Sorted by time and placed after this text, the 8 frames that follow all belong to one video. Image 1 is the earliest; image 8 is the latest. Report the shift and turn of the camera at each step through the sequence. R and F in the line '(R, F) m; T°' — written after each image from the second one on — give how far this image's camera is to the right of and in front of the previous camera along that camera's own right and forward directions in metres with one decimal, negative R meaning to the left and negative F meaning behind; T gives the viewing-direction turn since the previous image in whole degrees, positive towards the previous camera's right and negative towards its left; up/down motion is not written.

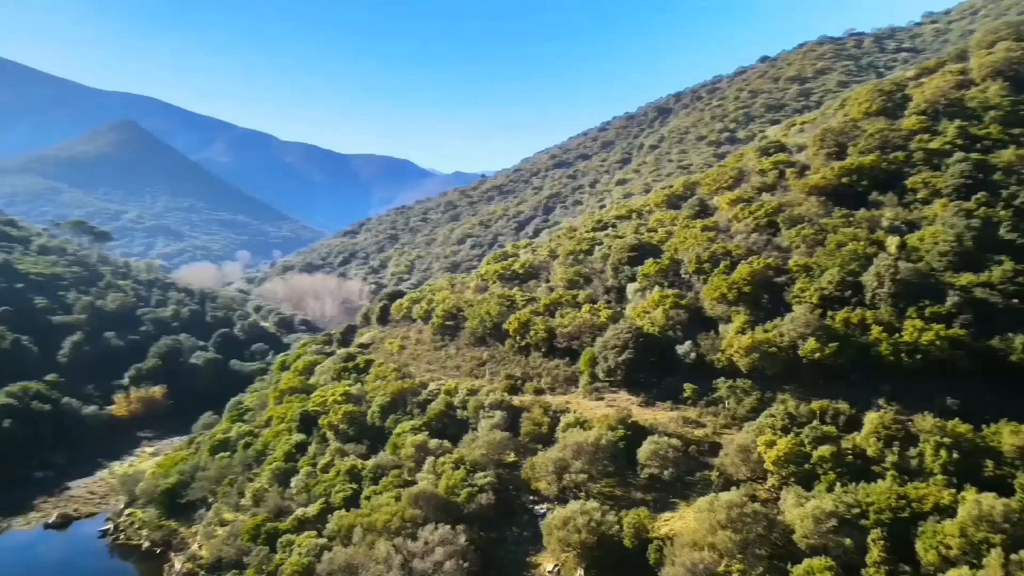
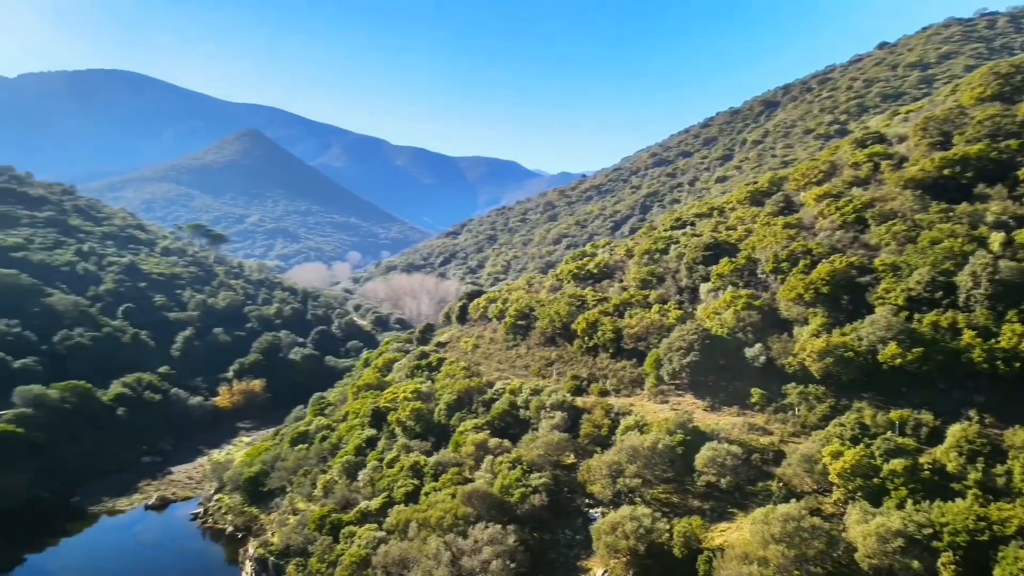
(+1.5, +0.3) m; -8°
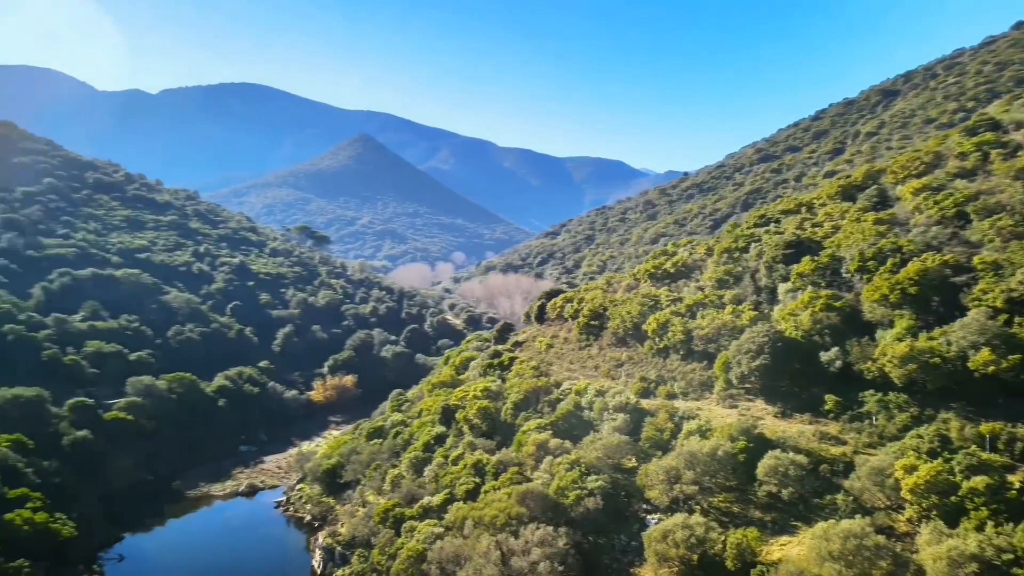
(+1.4, +0.3) m; -8°
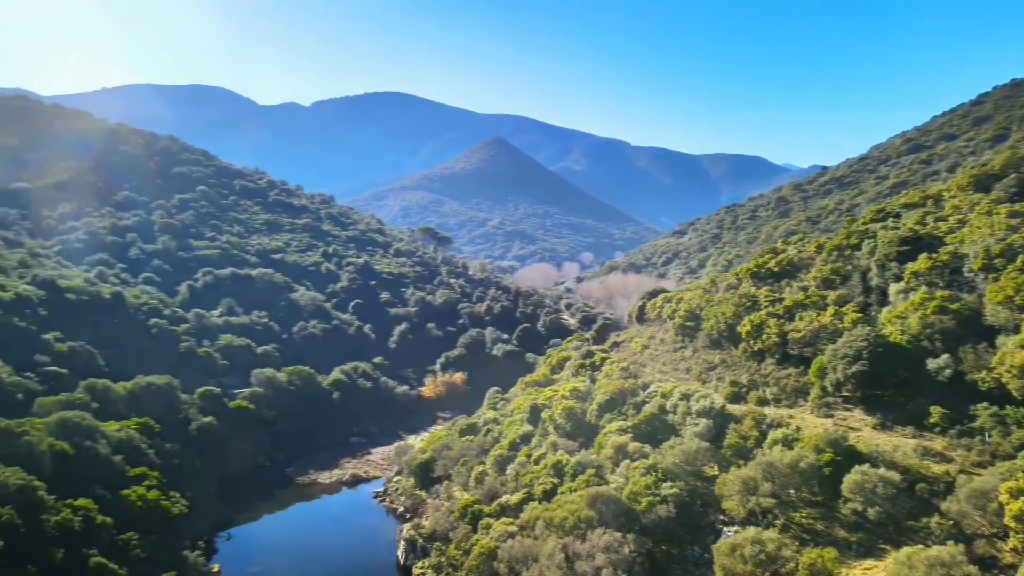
(+1.7, +0.4) m; -10°
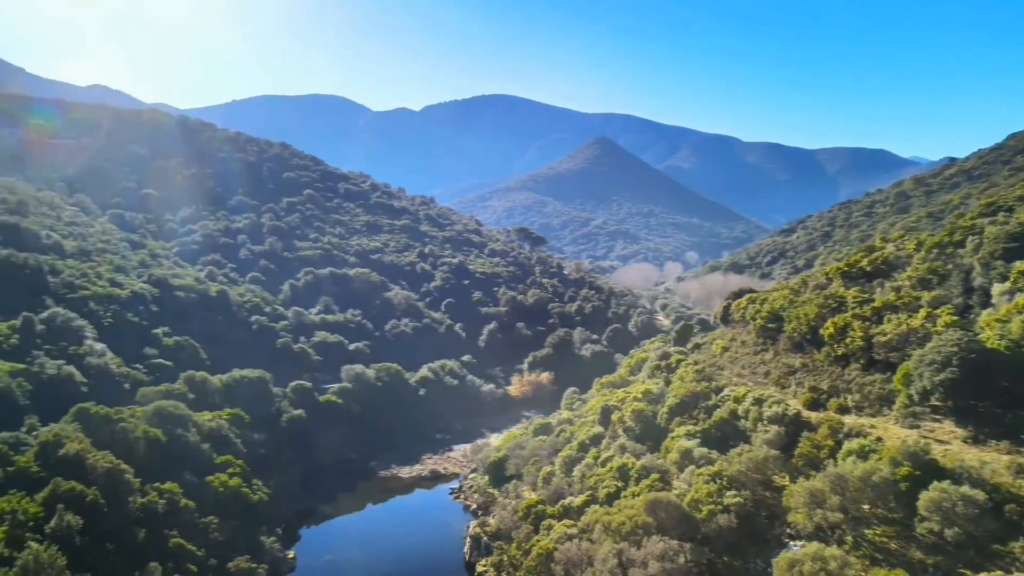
(+1.4, +0.3) m; -8°
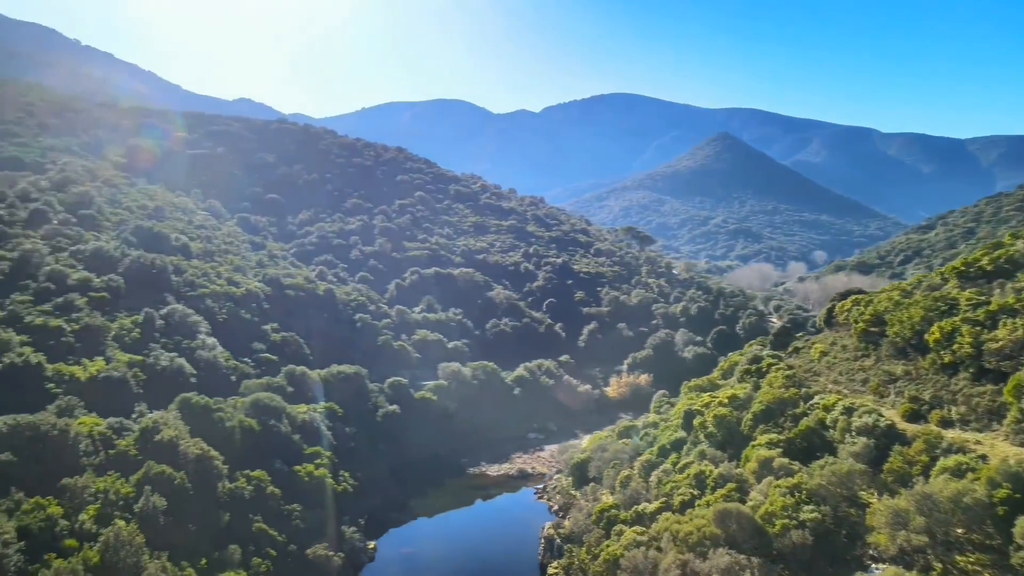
(+1.5, +0.3) m; -9°
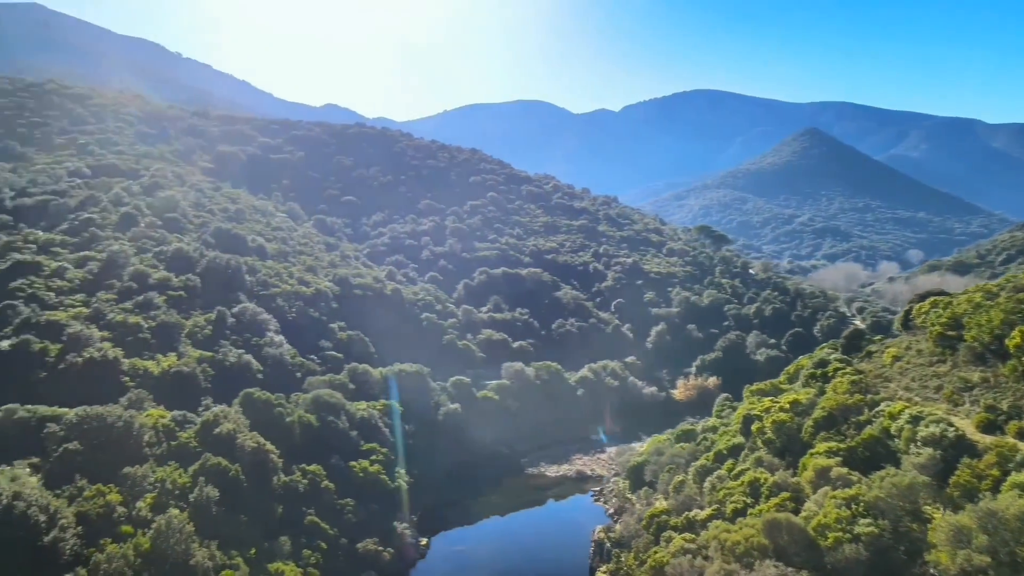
(+1.0, +0.2) m; -6°
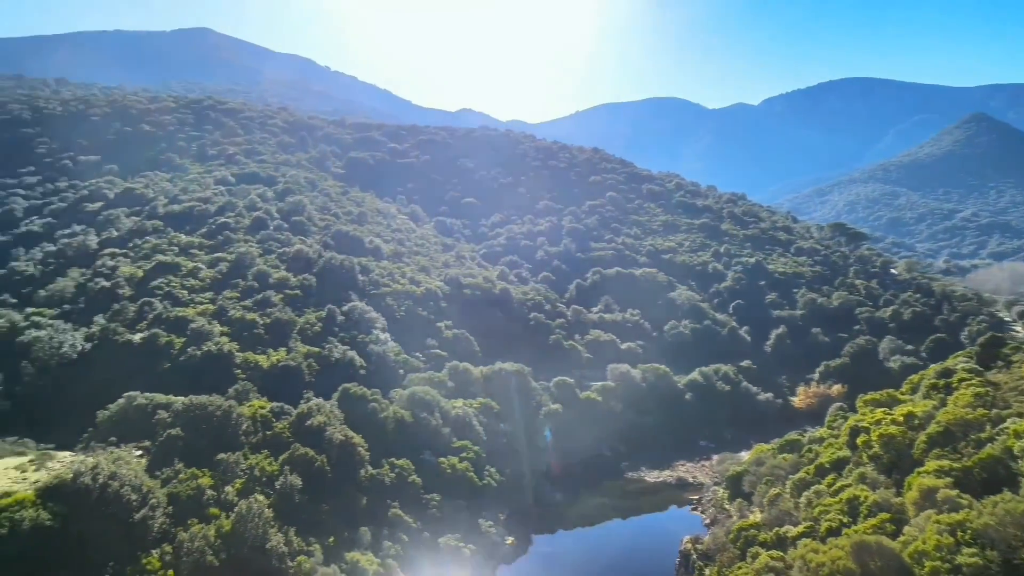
(+1.6, +0.4) m; -10°
